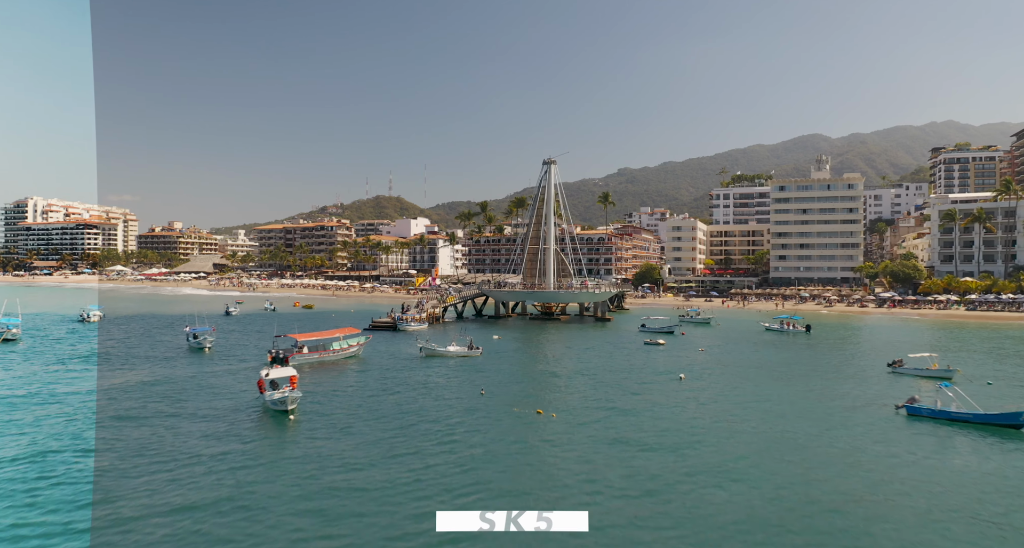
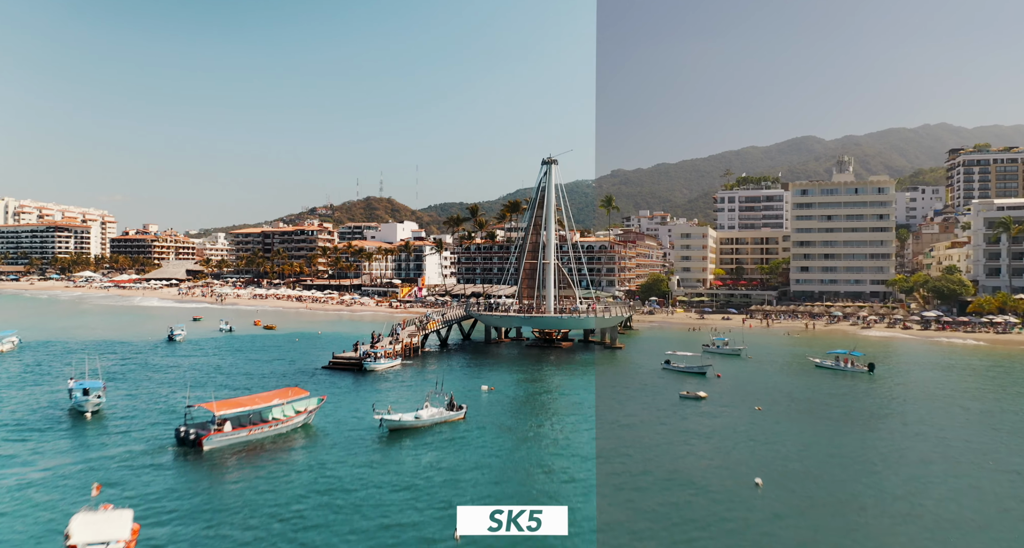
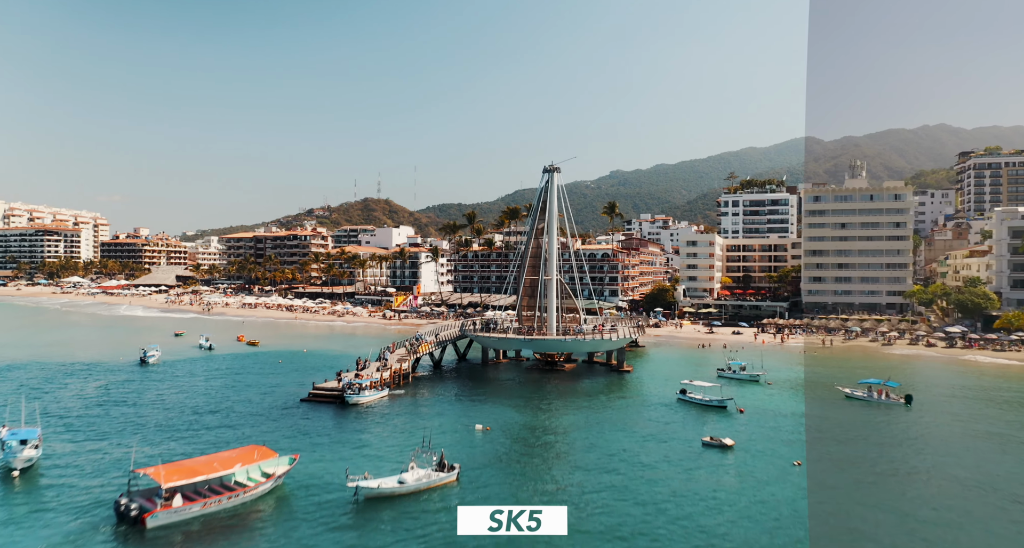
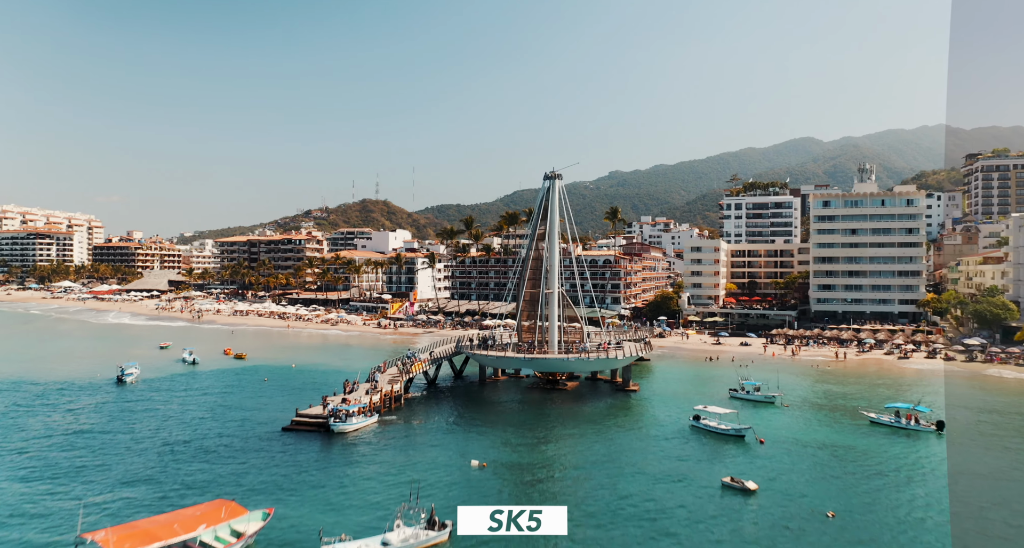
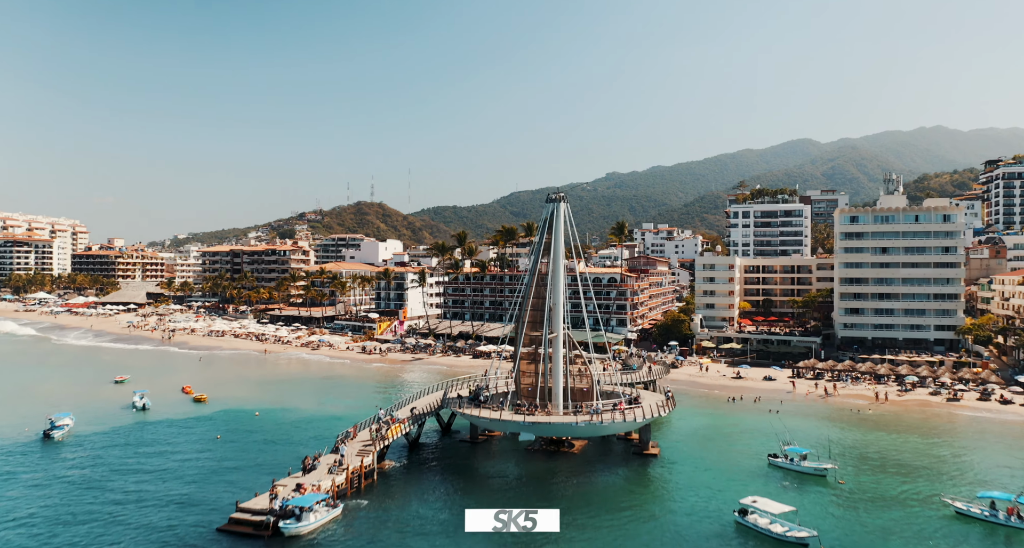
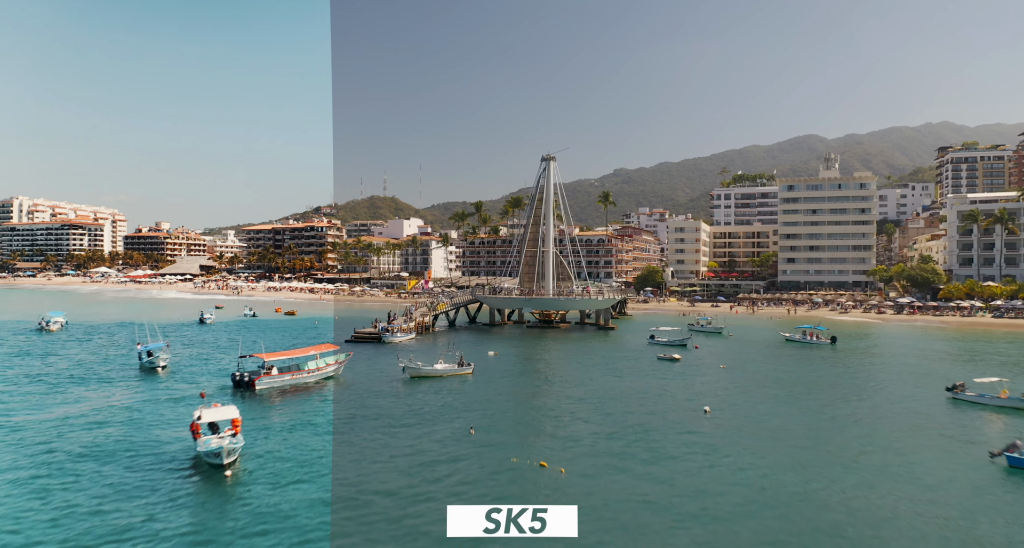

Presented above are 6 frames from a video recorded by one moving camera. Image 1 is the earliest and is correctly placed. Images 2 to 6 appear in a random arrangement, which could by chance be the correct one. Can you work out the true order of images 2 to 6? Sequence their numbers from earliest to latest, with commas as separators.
6, 2, 3, 4, 5
